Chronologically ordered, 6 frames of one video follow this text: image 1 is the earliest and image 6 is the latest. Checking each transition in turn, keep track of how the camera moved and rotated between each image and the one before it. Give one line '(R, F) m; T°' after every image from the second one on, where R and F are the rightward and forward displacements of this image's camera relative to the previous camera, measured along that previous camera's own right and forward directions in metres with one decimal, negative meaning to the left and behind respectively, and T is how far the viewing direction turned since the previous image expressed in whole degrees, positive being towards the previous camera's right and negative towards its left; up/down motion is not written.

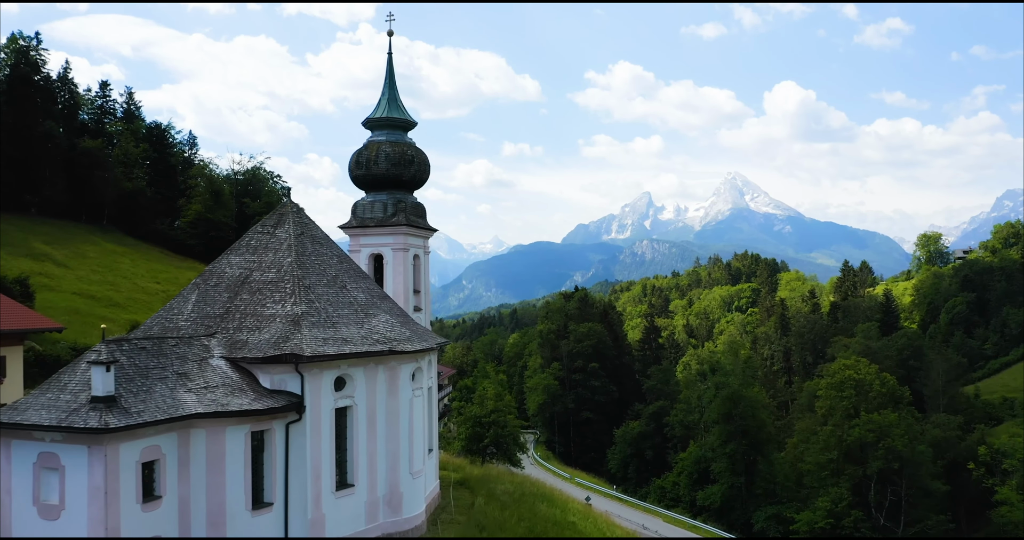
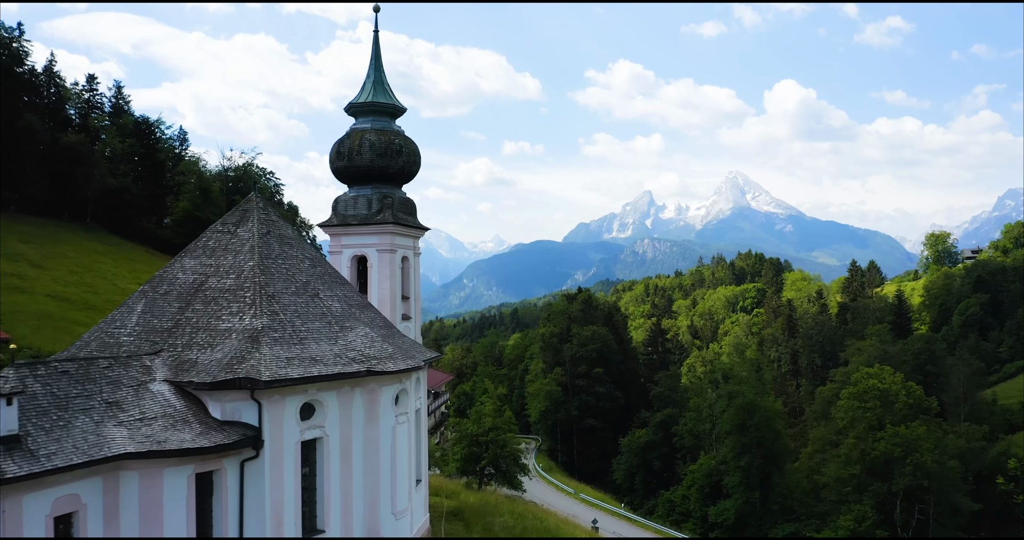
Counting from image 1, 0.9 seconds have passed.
(0.0, +2.7) m; 0°
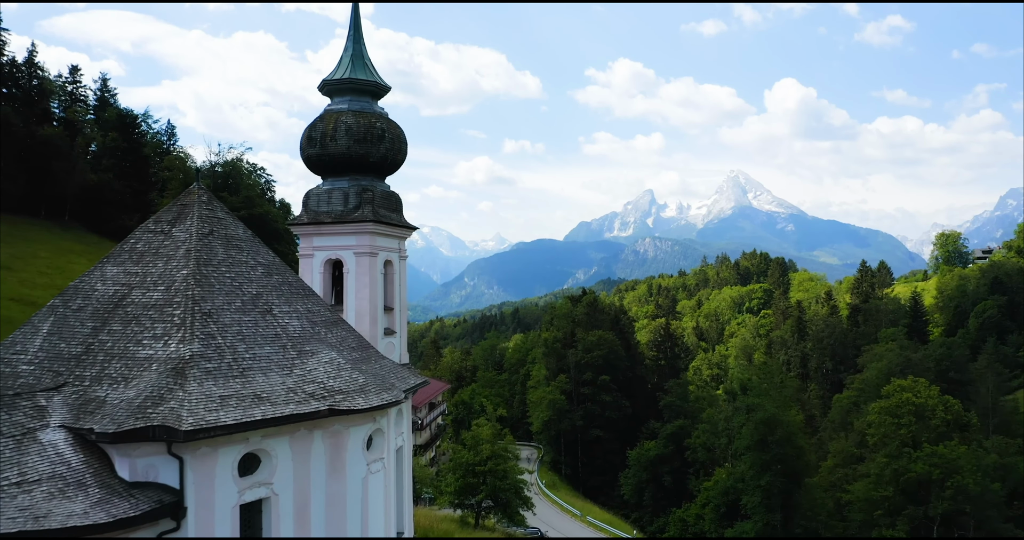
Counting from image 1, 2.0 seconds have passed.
(0.0, +3.2) m; 0°
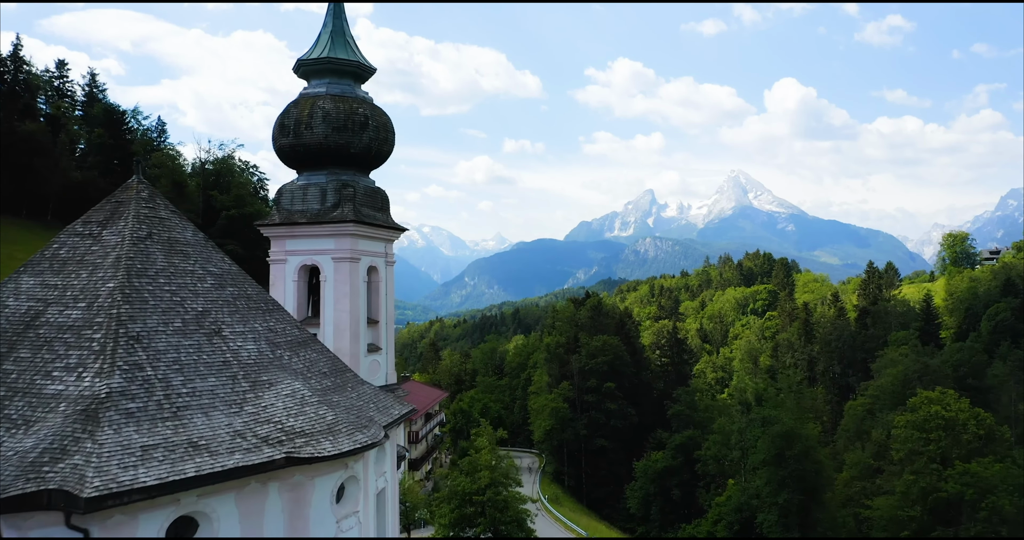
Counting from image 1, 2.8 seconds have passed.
(-0.1, +2.3) m; 0°
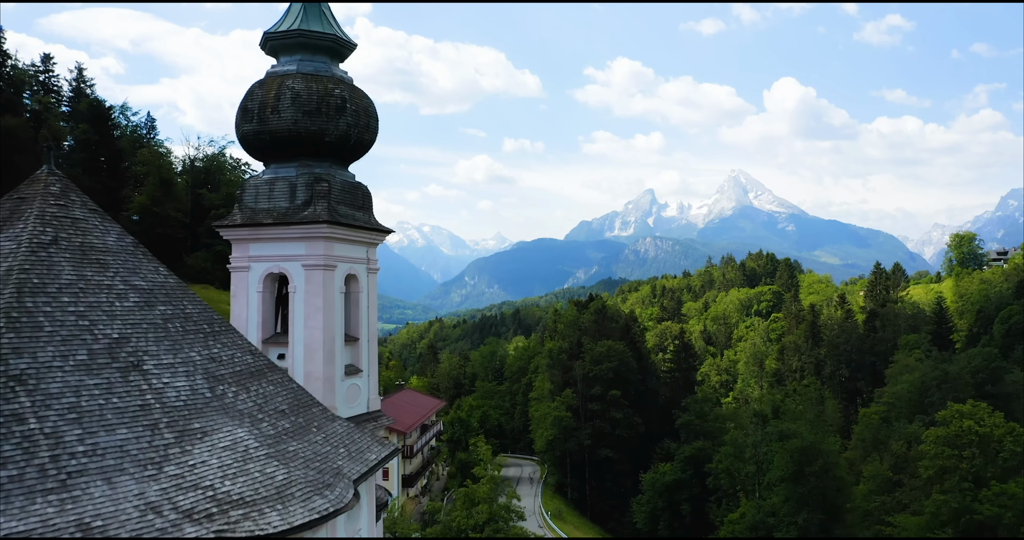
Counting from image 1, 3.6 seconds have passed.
(-0.1, +2.3) m; 0°
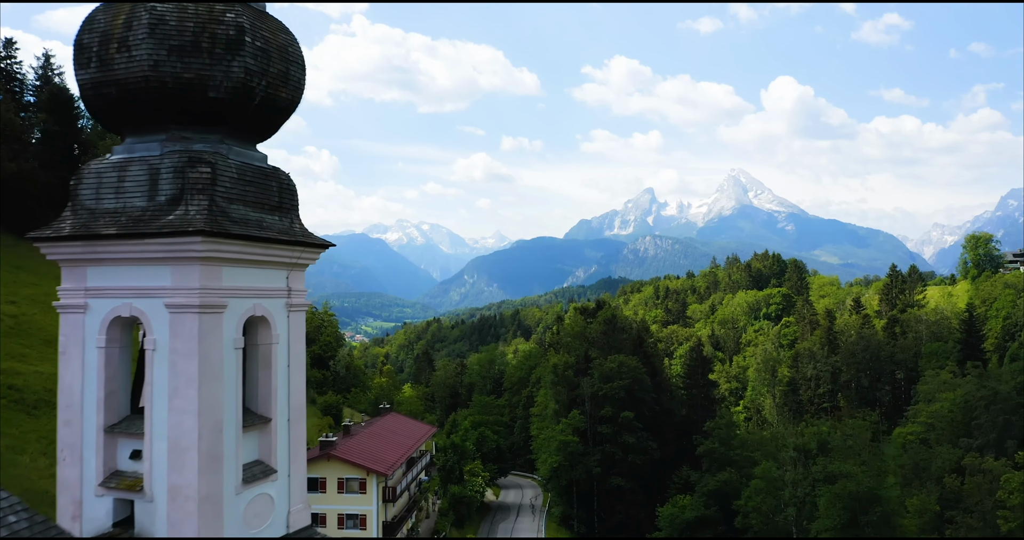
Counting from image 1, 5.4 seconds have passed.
(-0.1, +5.2) m; 0°
